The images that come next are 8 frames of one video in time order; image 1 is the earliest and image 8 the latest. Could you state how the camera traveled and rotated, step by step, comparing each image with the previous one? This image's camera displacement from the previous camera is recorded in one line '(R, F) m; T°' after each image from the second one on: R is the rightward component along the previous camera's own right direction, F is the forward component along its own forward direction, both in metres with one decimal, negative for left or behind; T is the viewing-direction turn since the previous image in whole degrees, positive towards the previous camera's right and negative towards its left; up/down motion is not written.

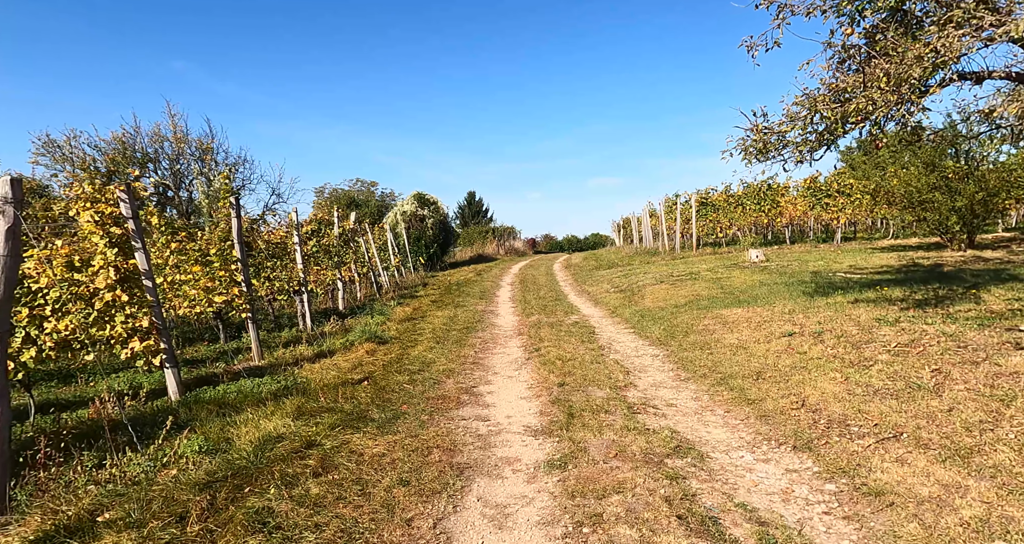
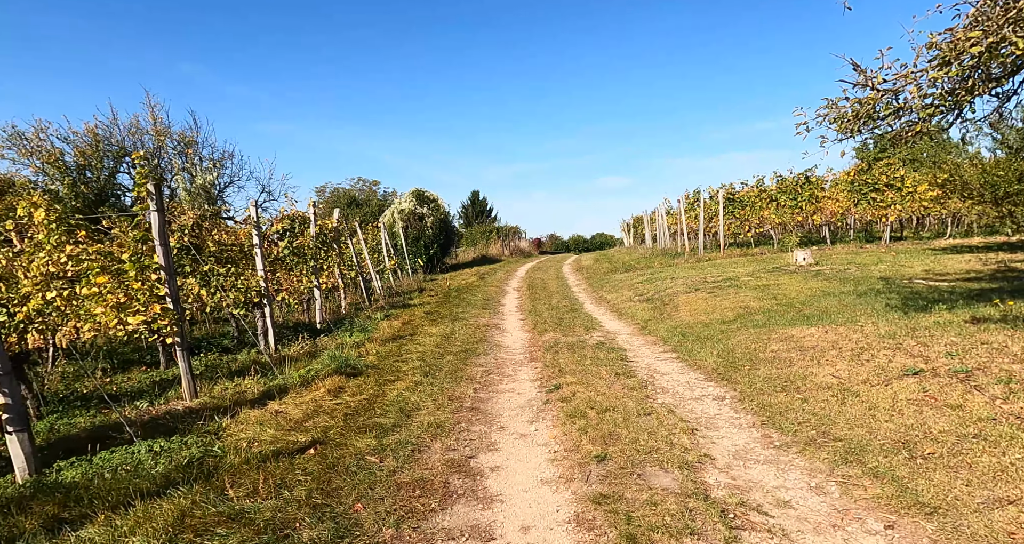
(-0.1, +2.6) m; 0°
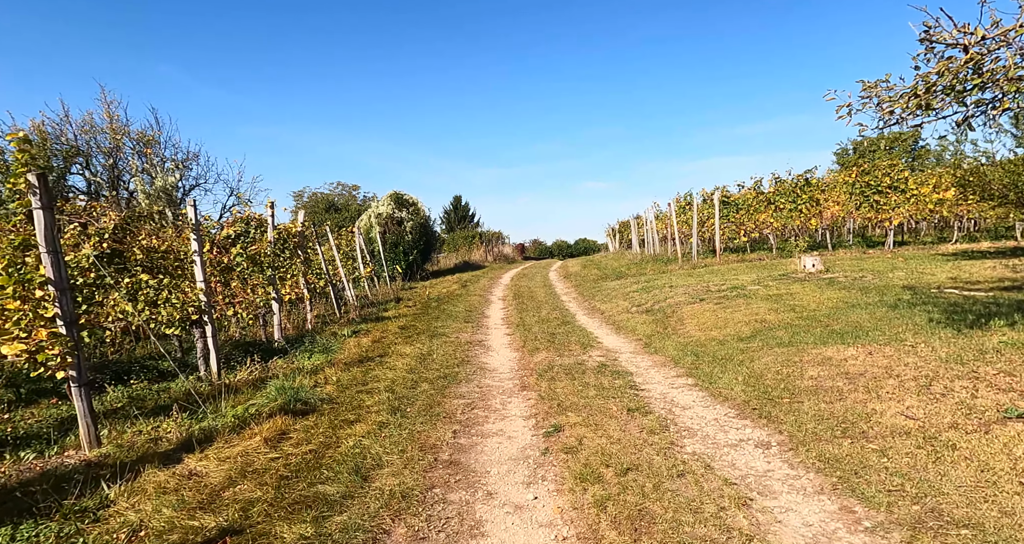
(-0.1, +1.5) m; +2°
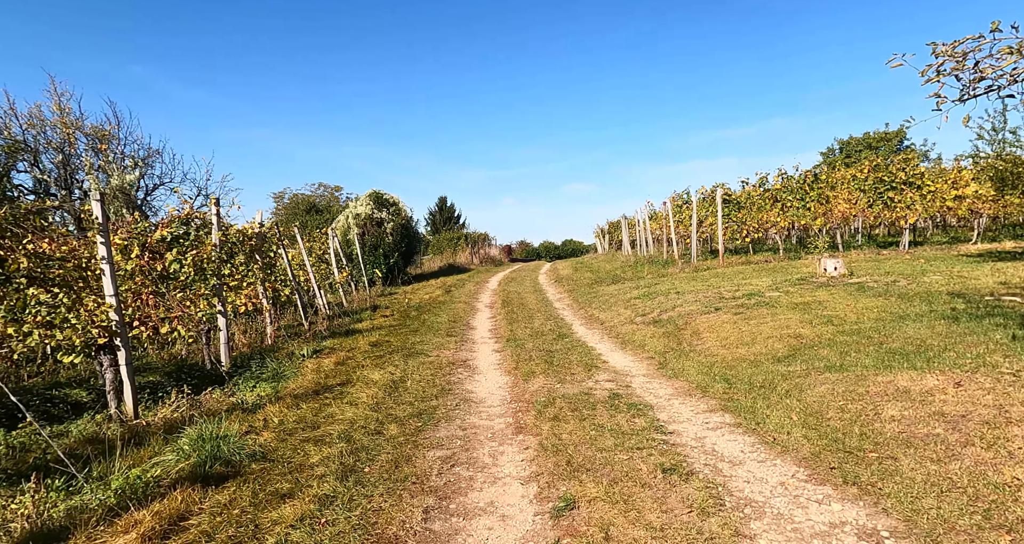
(0.0, +1.8) m; +1°
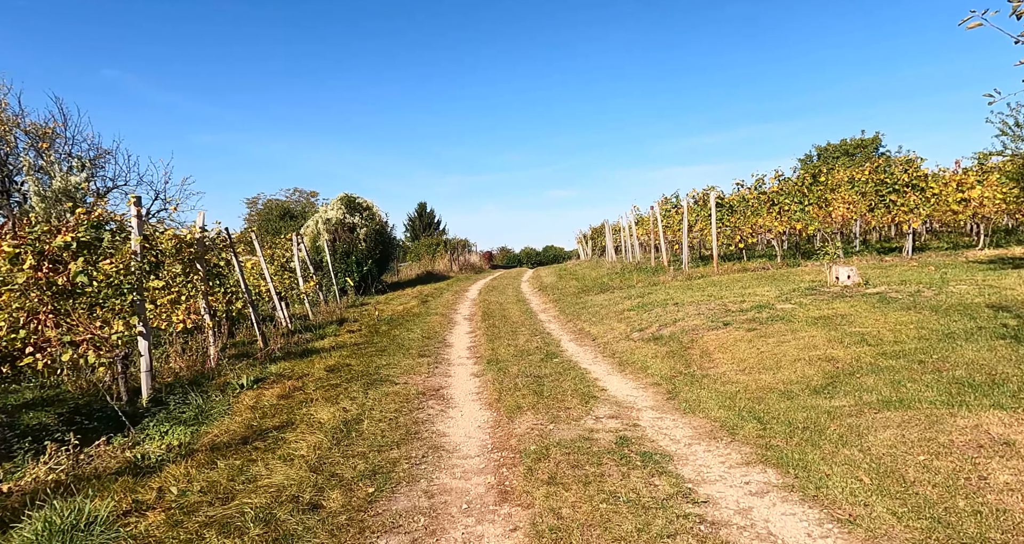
(0.0, +1.6) m; +2°
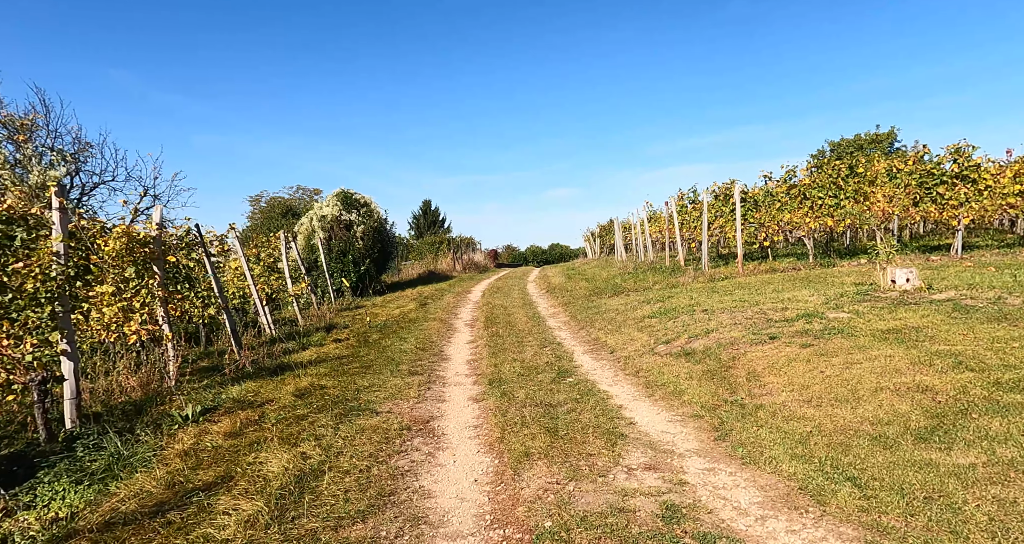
(0.0, +1.7) m; 0°
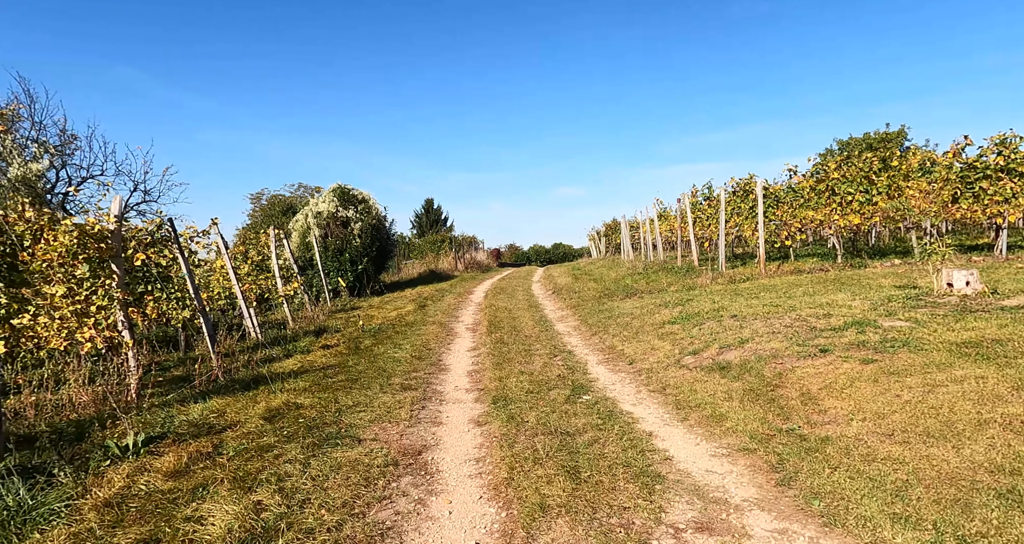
(-0.1, +1.3) m; 0°
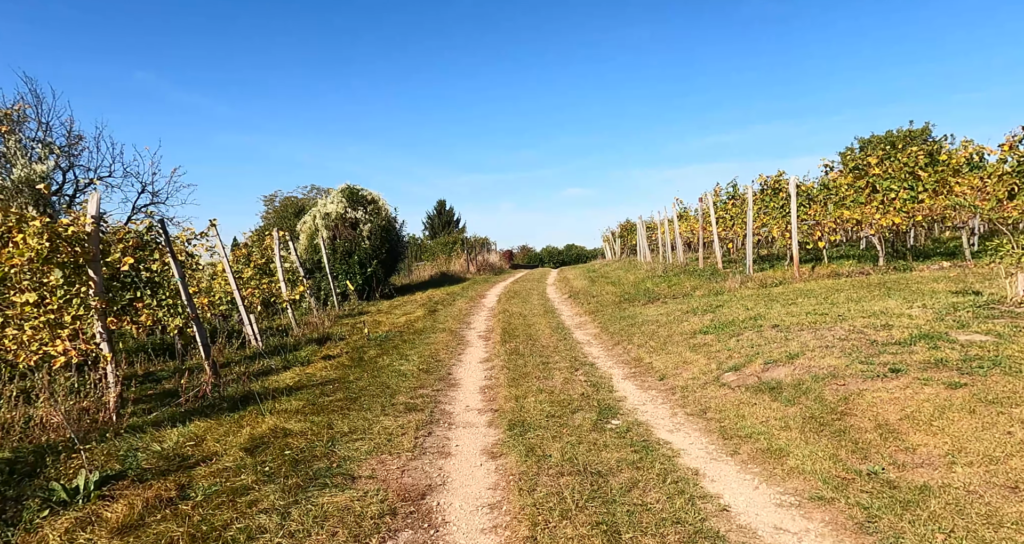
(-0.1, +1.0) m; -1°
